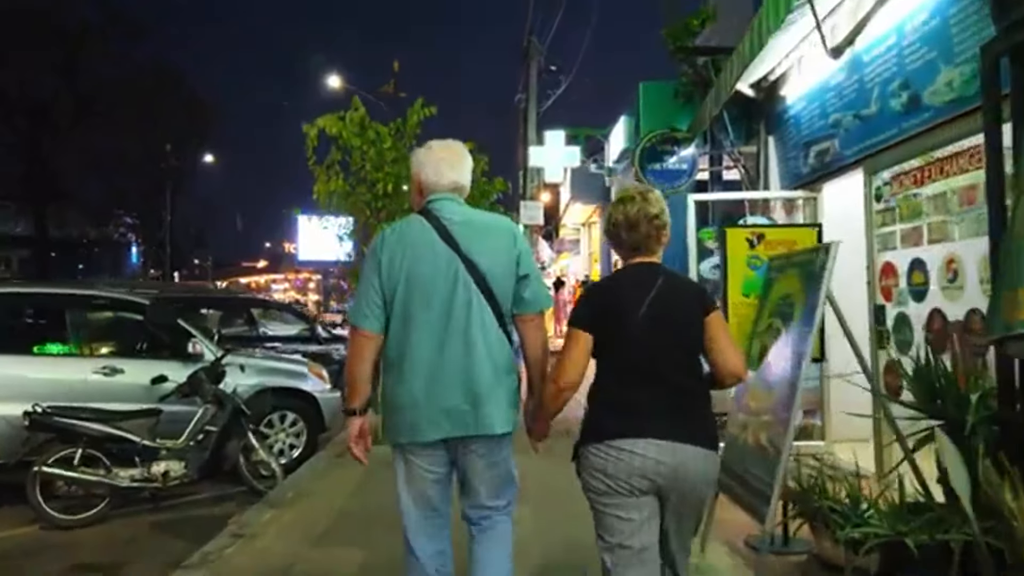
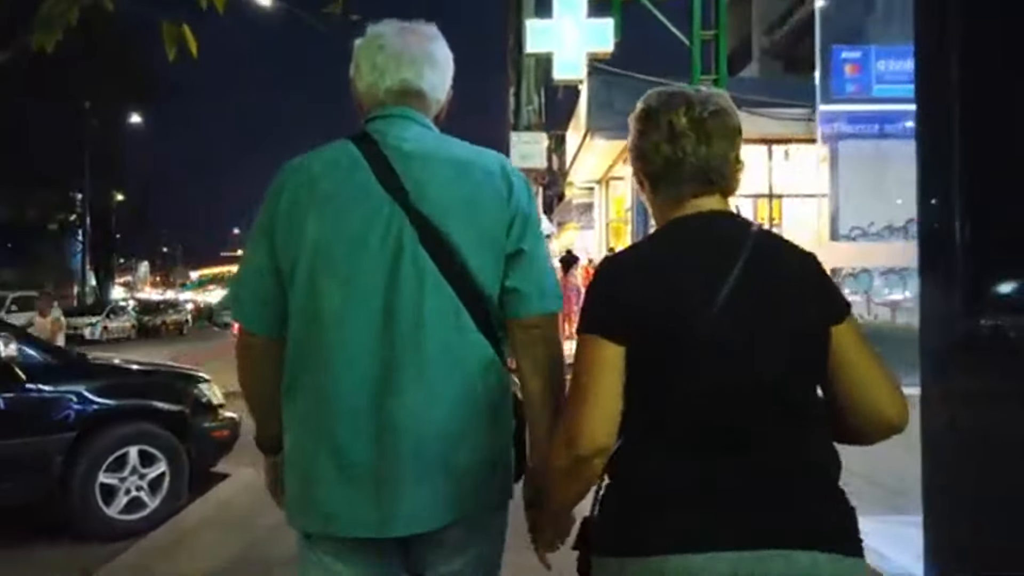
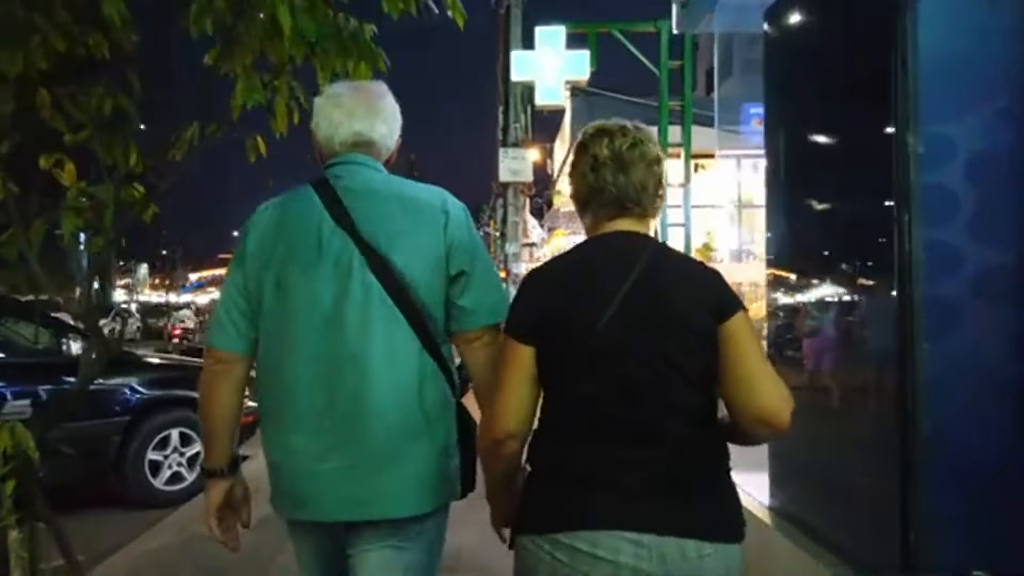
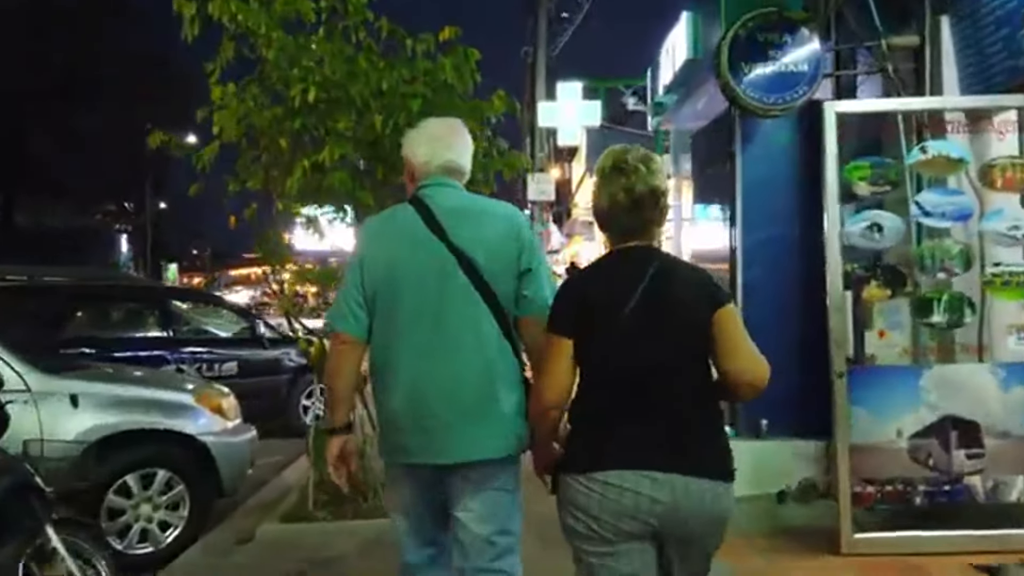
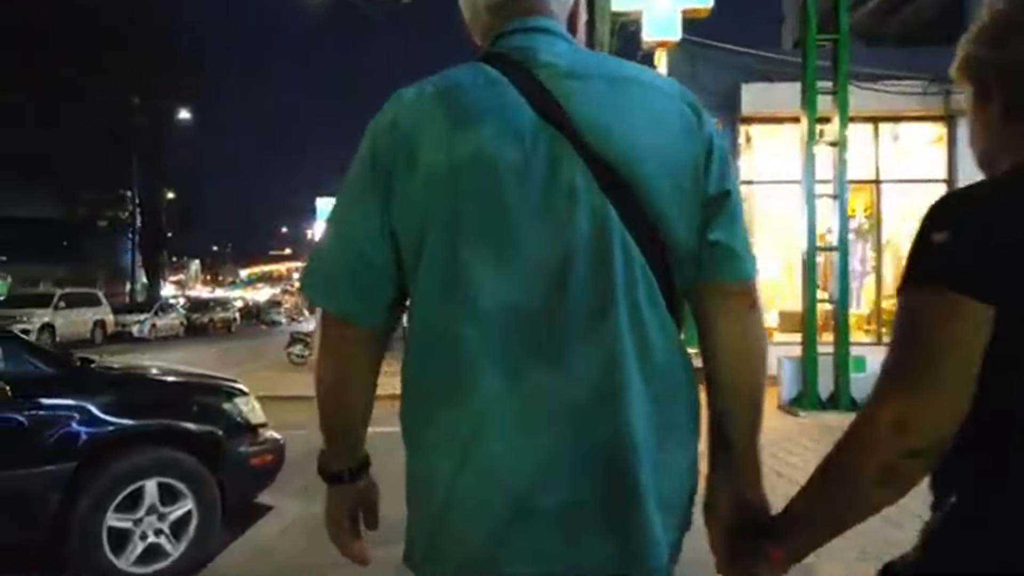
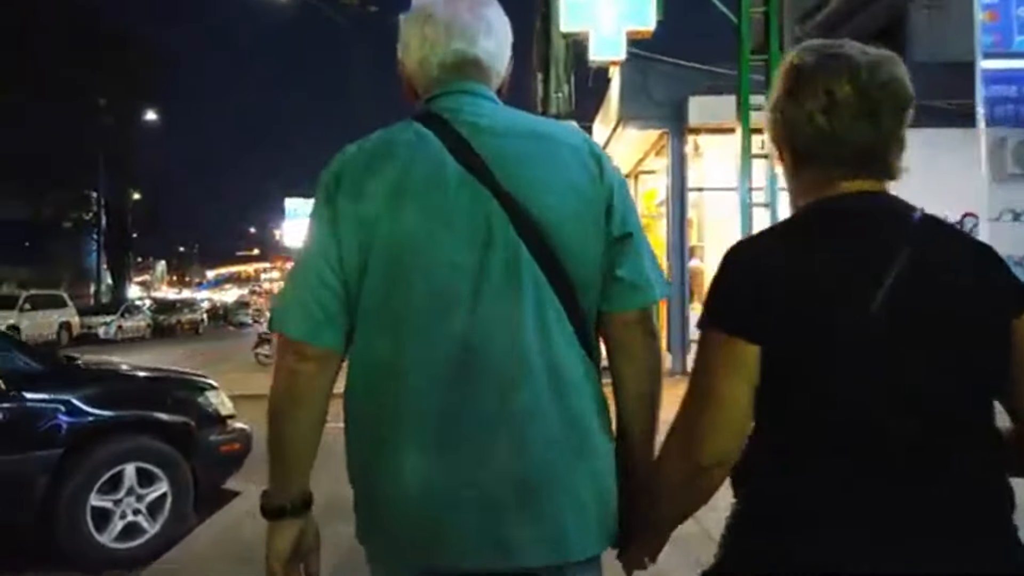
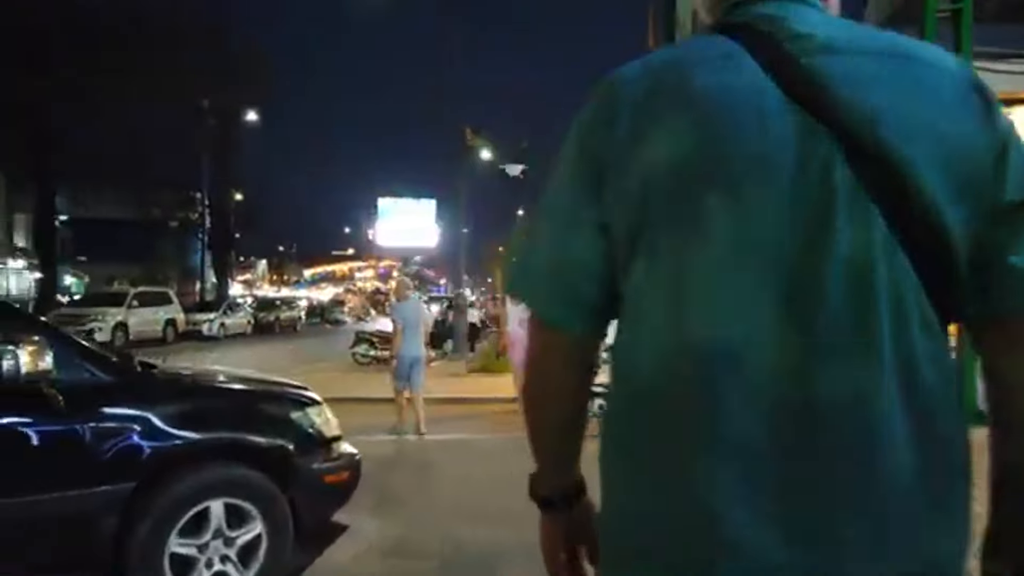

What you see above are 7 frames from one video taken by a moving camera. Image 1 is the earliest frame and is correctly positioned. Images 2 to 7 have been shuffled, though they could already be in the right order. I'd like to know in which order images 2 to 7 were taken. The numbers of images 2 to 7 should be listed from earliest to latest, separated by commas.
4, 3, 2, 6, 5, 7
